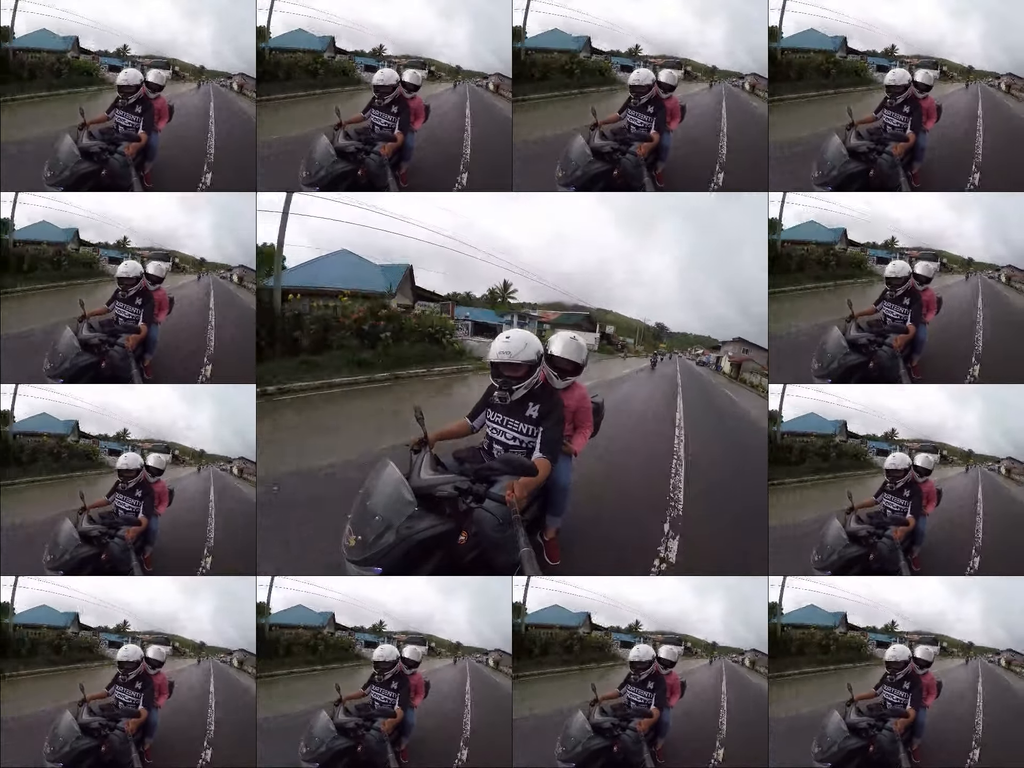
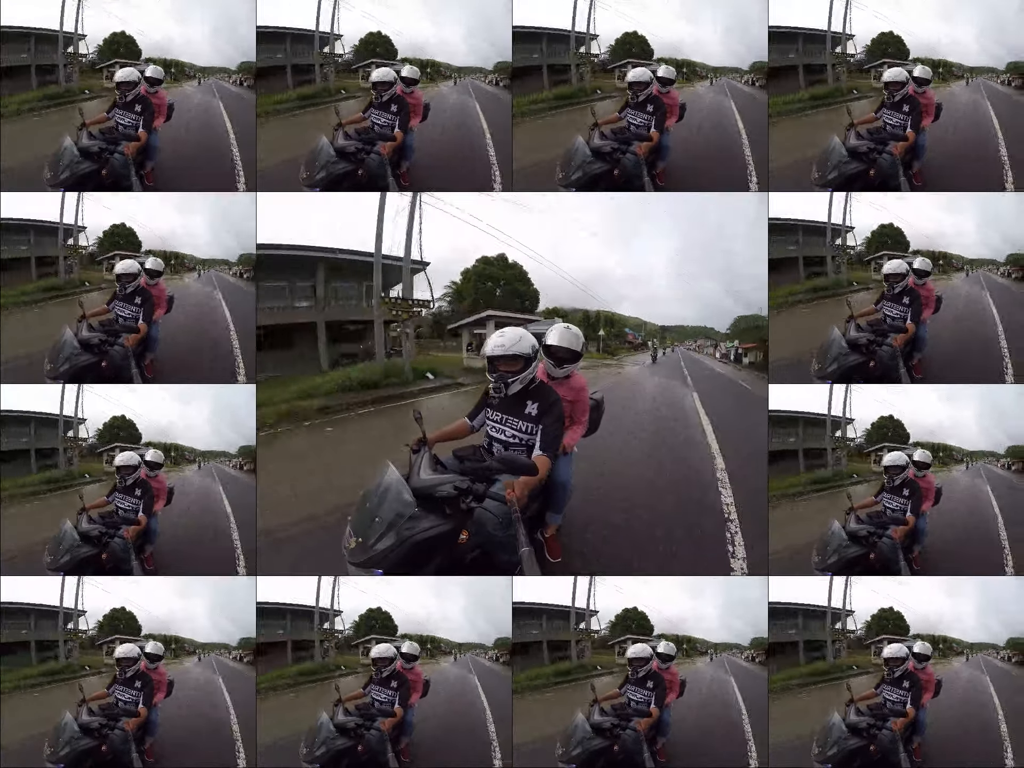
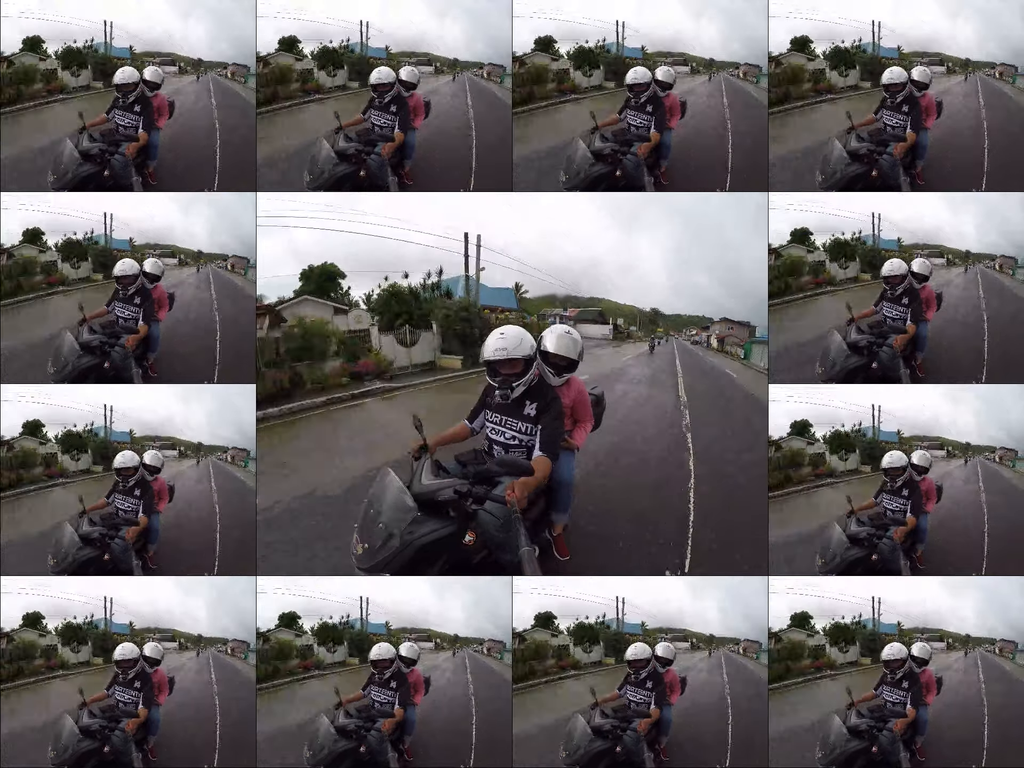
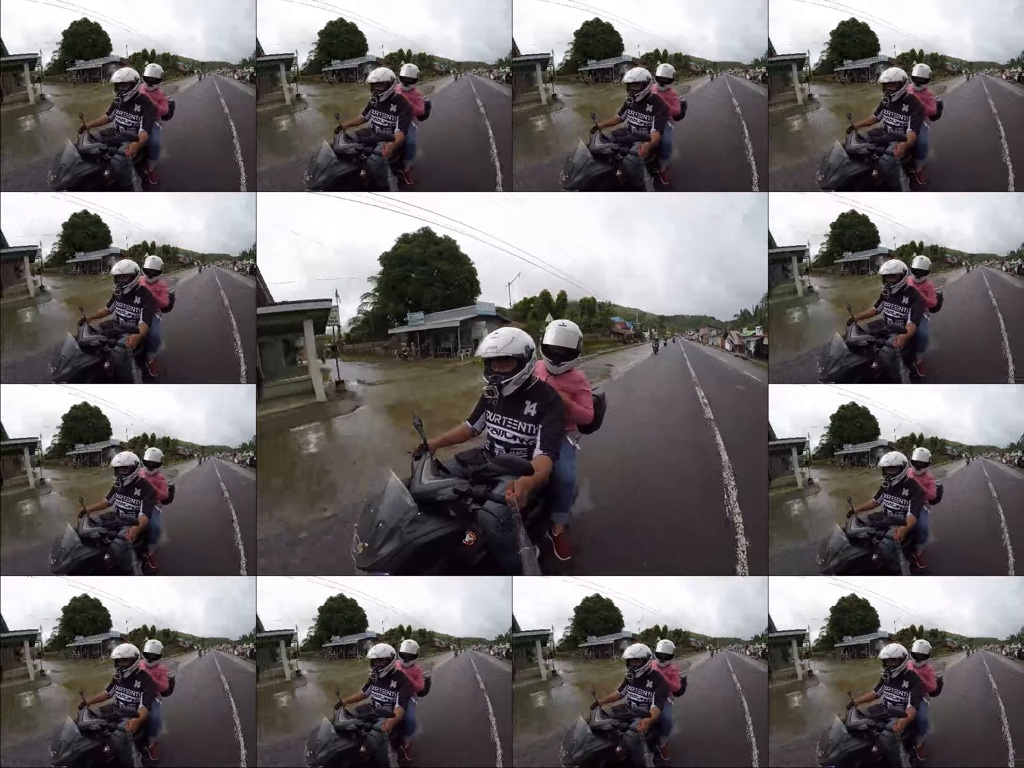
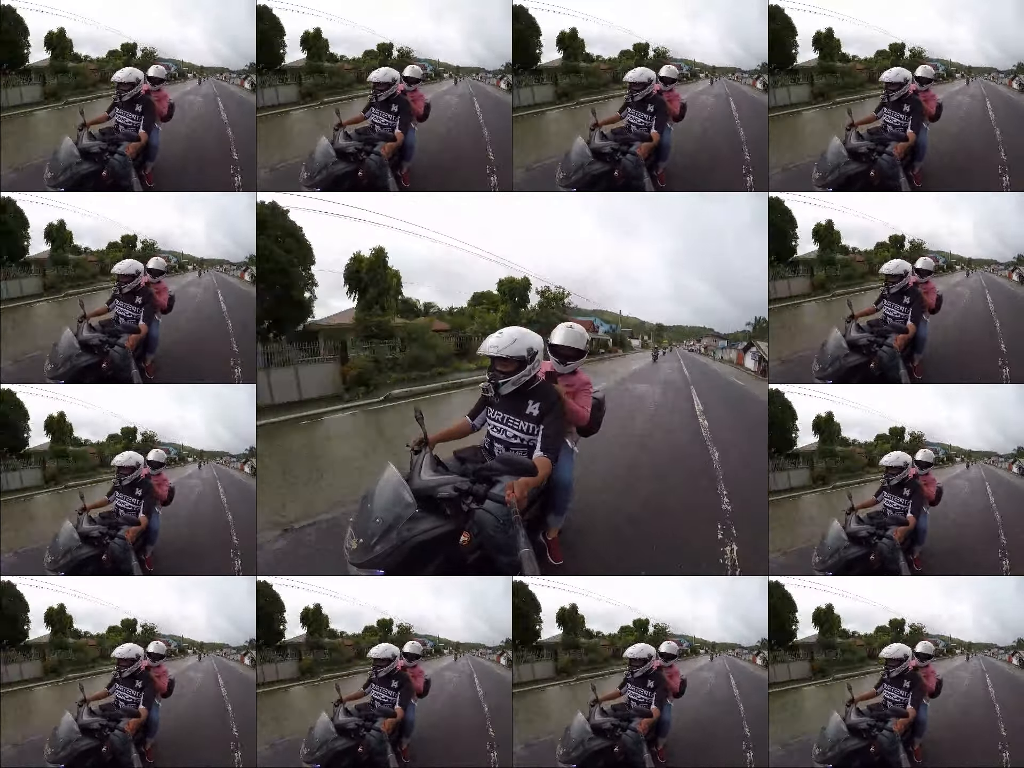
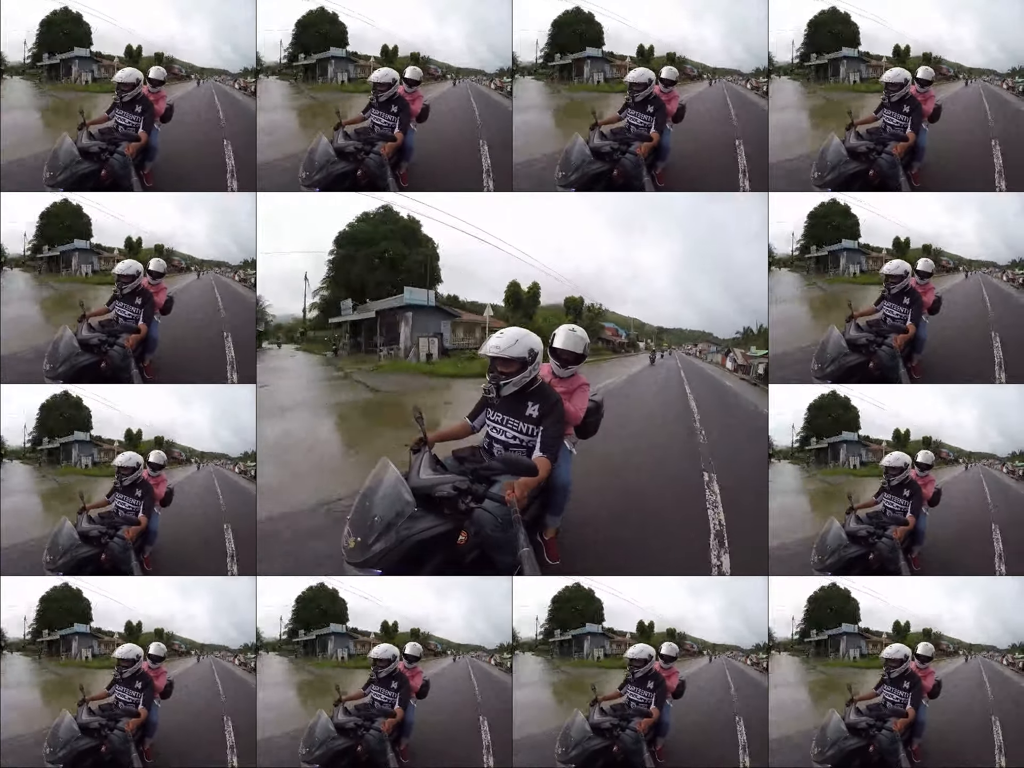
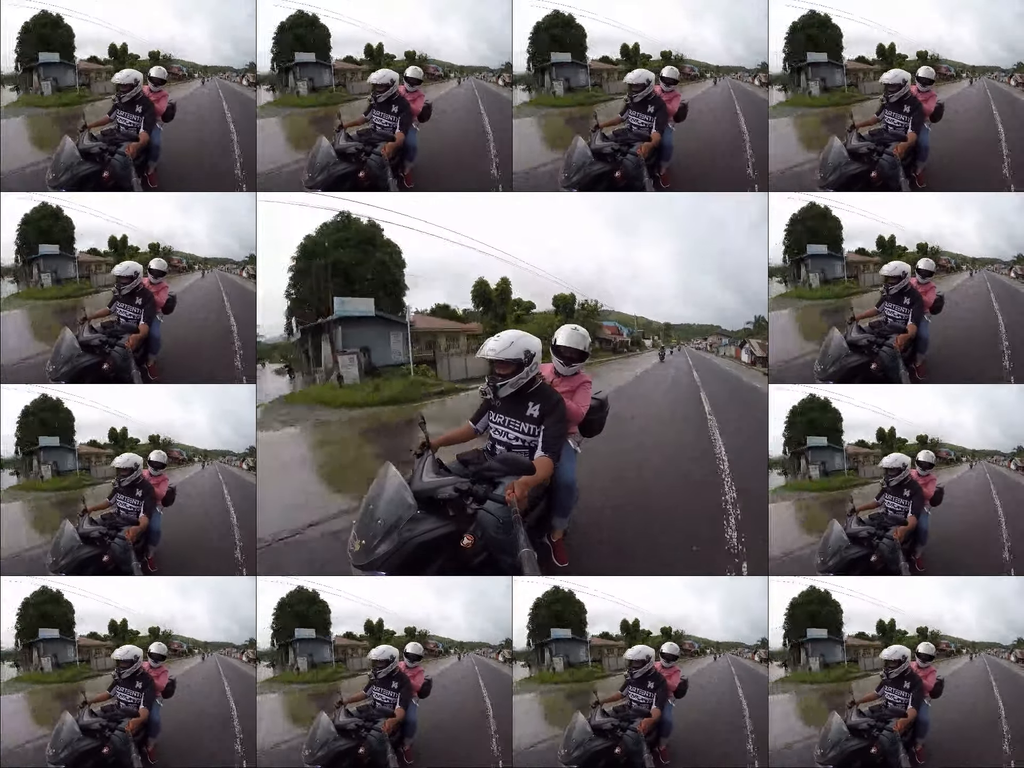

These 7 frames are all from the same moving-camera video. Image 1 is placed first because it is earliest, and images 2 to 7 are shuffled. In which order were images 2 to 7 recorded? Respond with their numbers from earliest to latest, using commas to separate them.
3, 5, 7, 6, 4, 2
